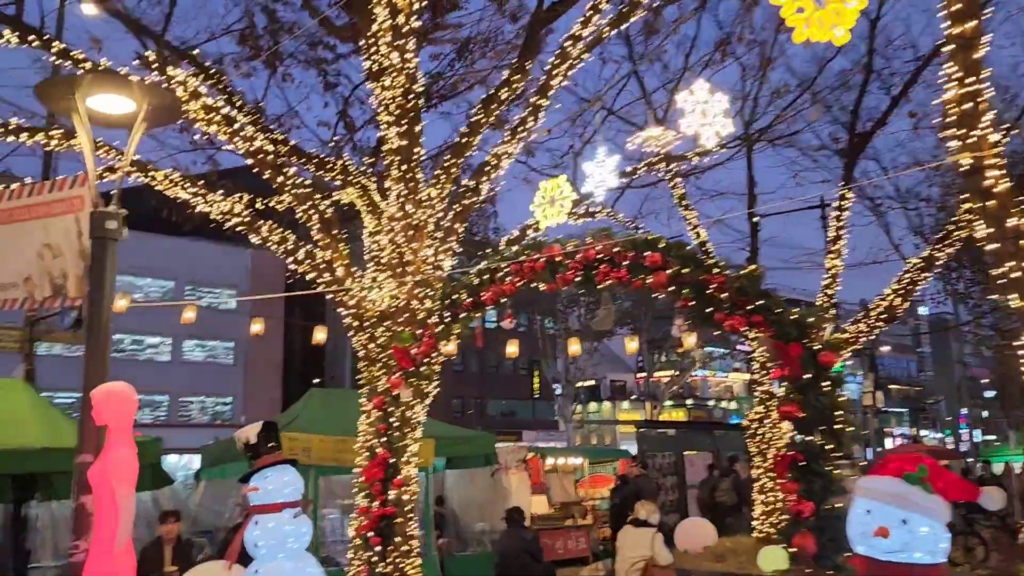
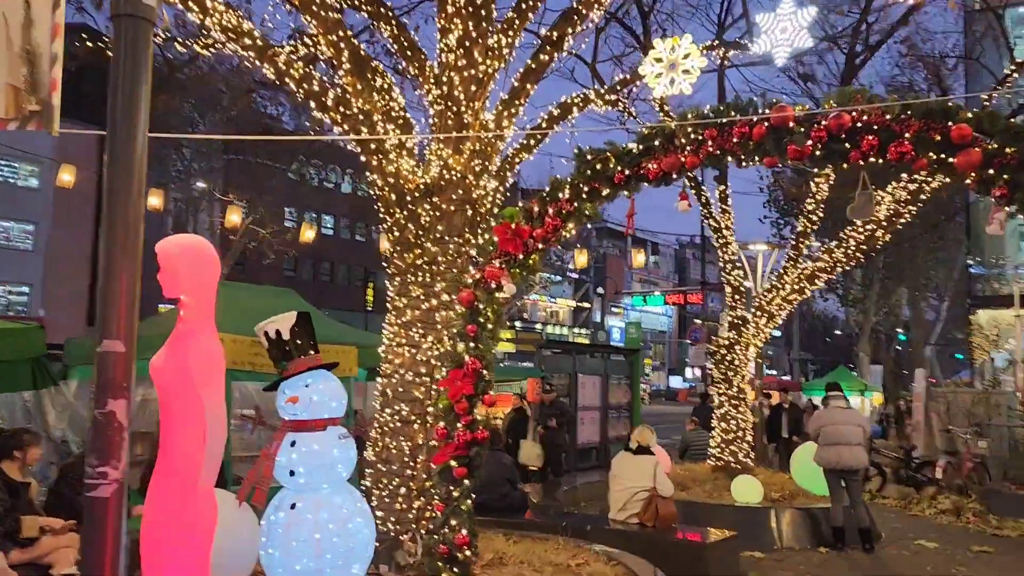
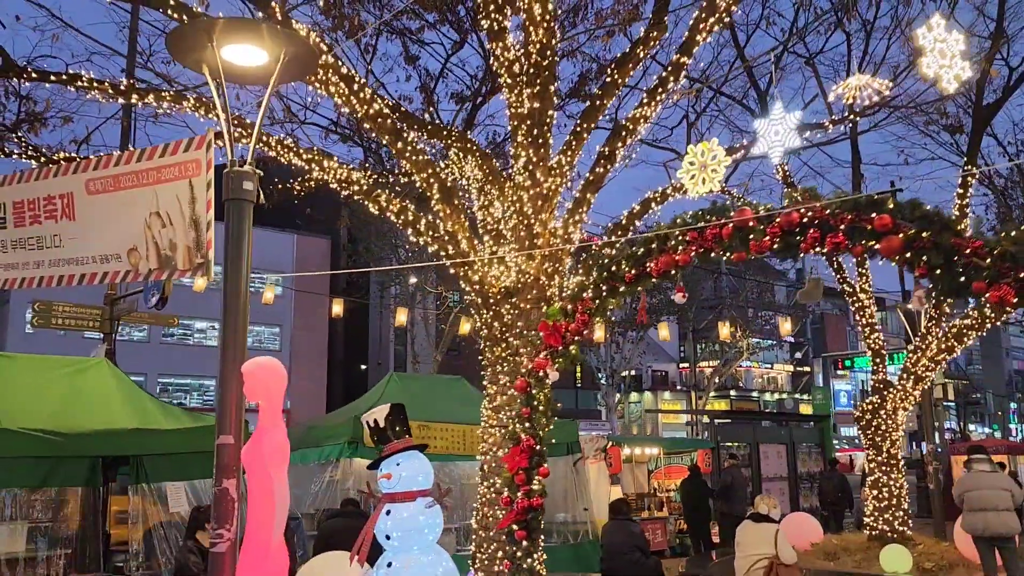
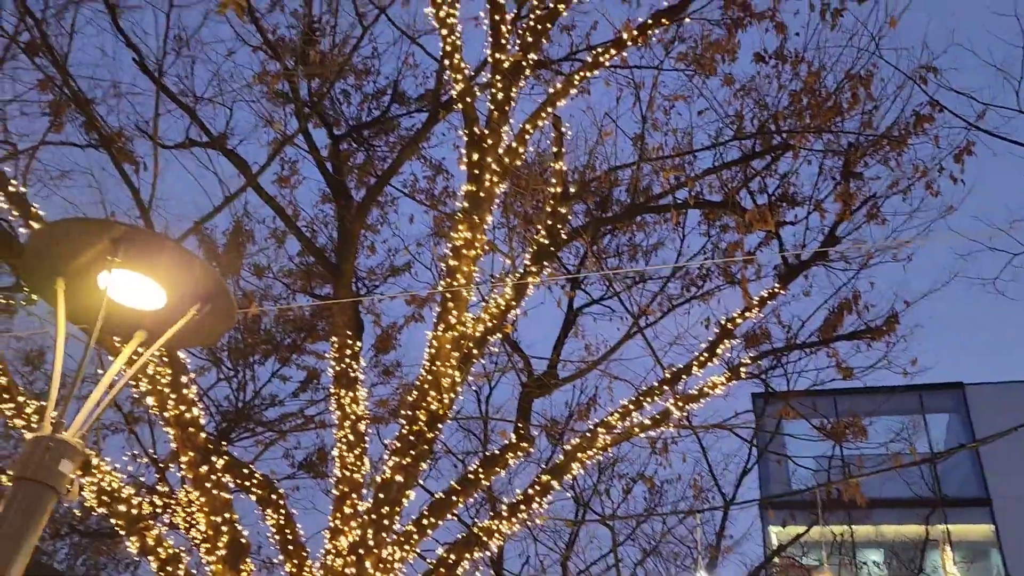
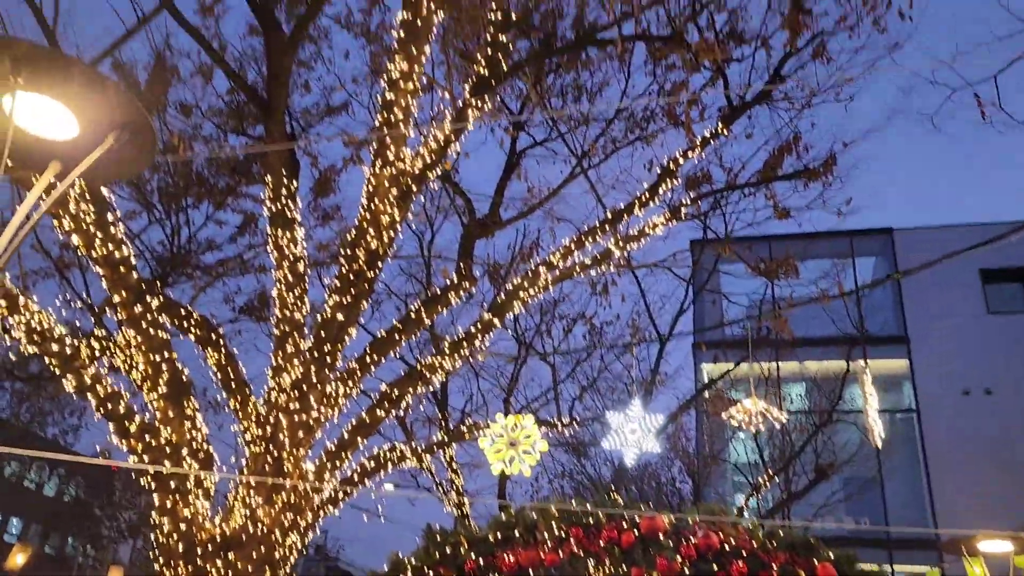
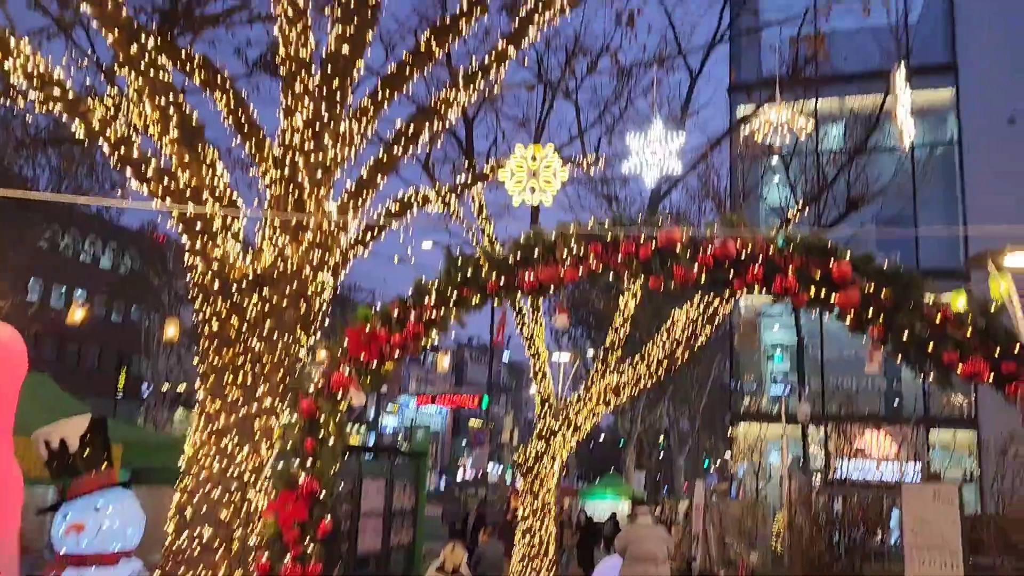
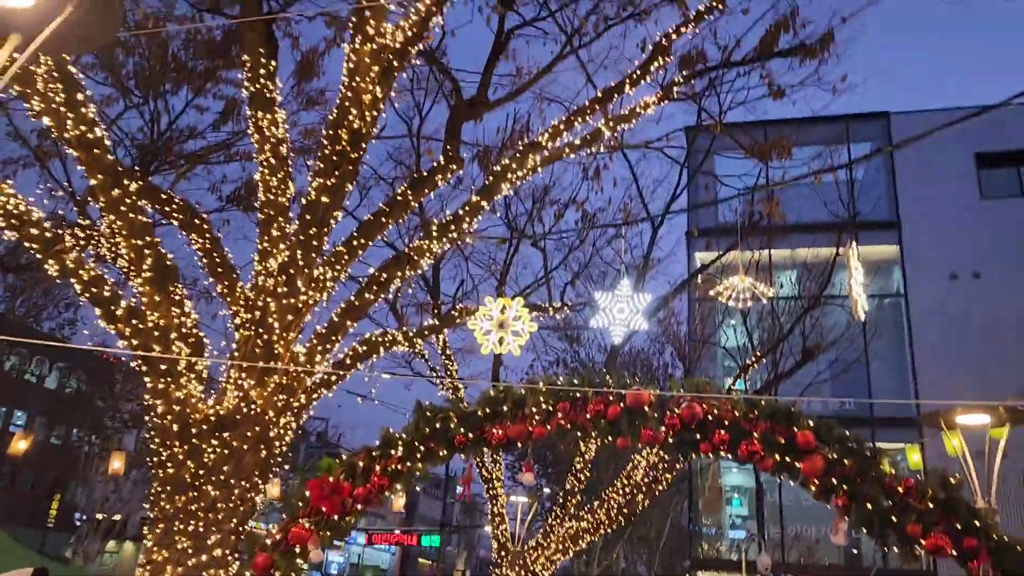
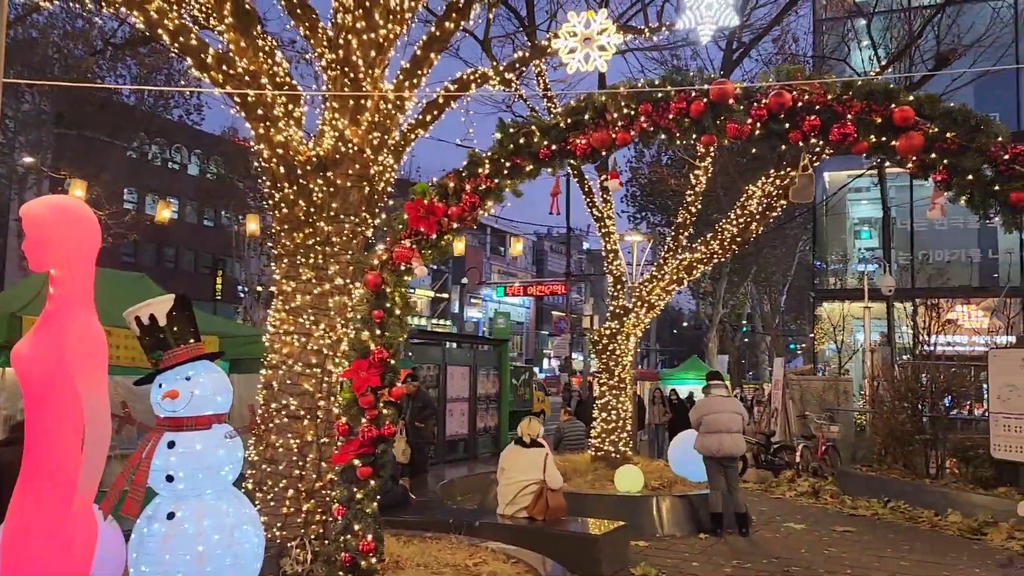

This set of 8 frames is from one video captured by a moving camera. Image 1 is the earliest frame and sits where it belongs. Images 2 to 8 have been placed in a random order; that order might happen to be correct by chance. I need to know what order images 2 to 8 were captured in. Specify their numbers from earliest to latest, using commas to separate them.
3, 2, 8, 6, 7, 5, 4
